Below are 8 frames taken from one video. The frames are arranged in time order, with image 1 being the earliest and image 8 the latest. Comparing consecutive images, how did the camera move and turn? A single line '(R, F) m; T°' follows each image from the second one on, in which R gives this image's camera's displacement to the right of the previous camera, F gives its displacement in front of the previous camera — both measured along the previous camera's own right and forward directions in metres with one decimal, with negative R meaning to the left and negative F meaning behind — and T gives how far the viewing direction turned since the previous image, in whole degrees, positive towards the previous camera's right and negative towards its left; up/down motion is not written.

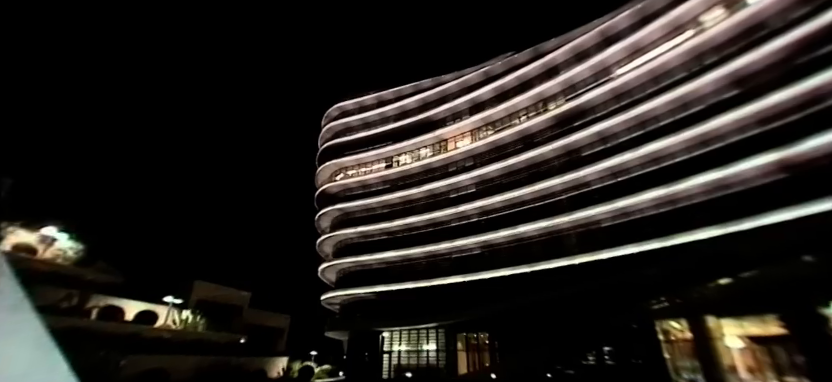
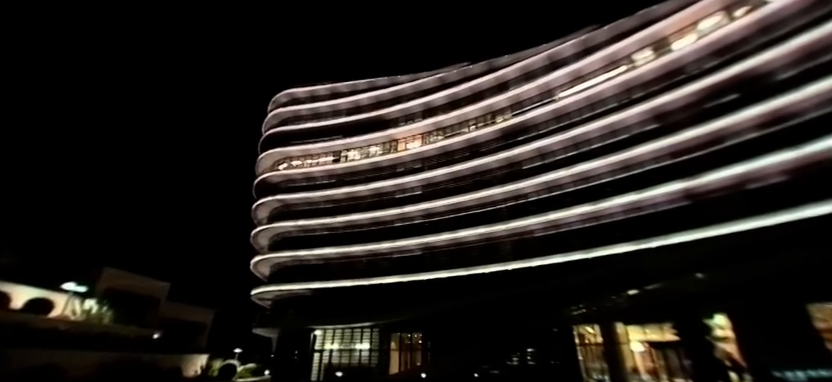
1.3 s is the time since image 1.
(+0.3, 0.0) m; +8°
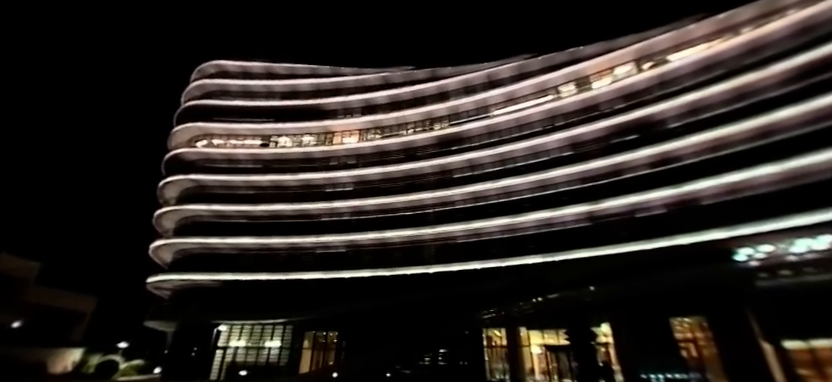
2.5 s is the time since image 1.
(+0.3, 0.0) m; +11°
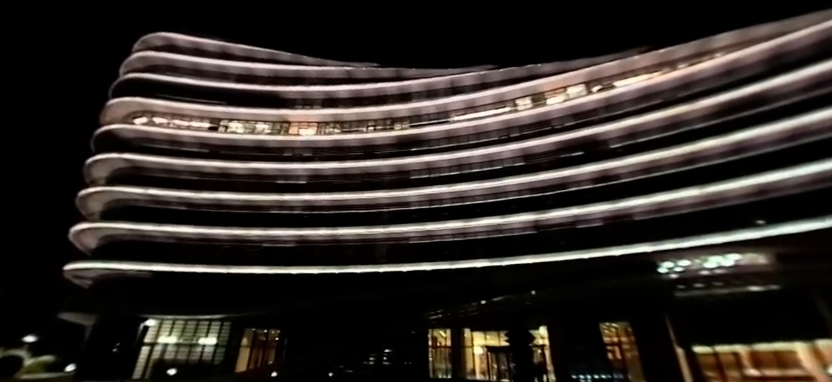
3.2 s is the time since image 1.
(+0.2, 0.0) m; +7°
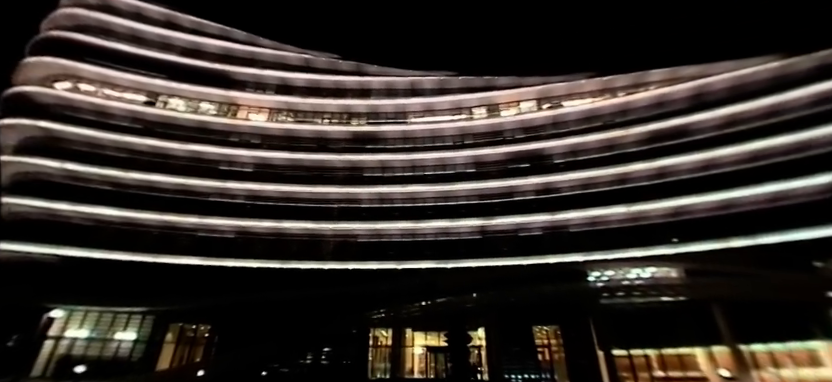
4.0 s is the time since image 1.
(+0.3, 0.0) m; +7°
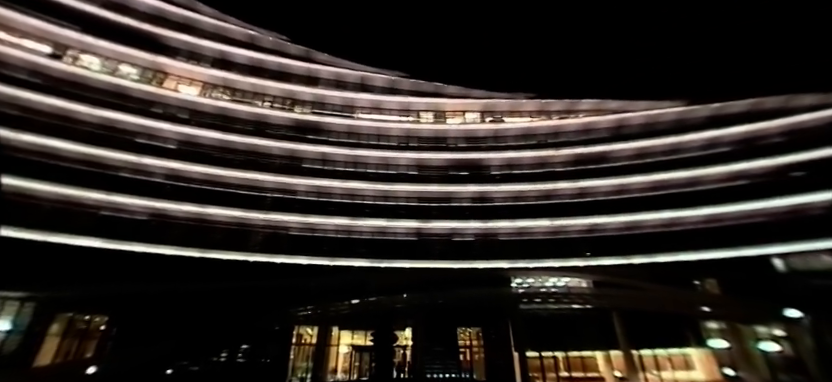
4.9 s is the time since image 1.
(+0.4, 0.0) m; +9°
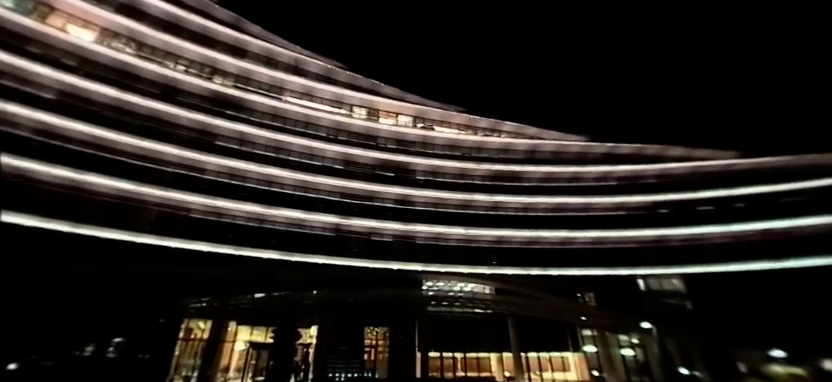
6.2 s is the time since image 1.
(+0.5, 0.0) m; +12°
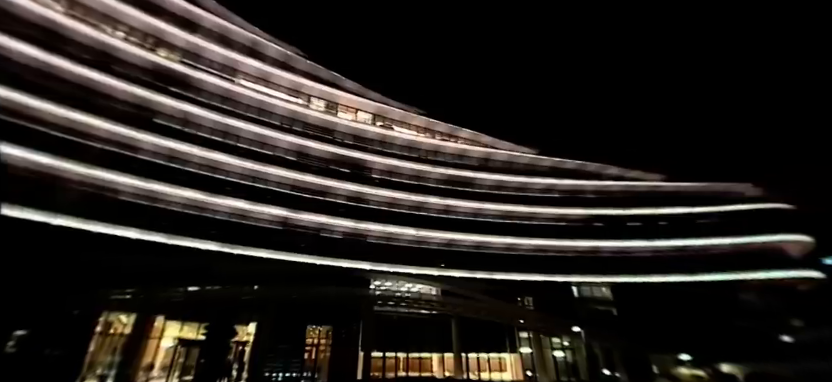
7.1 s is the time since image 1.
(+0.3, -0.1) m; +7°
